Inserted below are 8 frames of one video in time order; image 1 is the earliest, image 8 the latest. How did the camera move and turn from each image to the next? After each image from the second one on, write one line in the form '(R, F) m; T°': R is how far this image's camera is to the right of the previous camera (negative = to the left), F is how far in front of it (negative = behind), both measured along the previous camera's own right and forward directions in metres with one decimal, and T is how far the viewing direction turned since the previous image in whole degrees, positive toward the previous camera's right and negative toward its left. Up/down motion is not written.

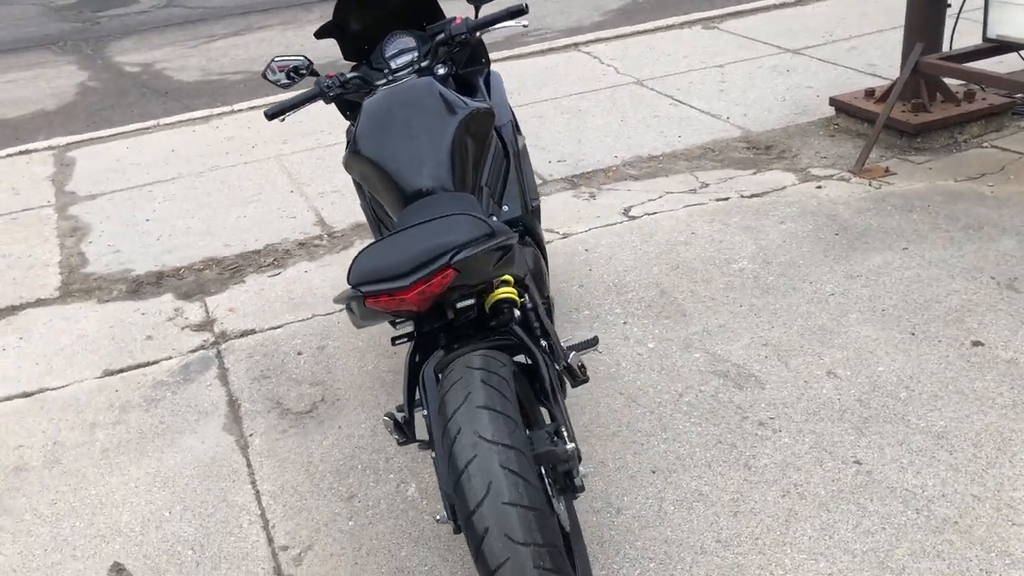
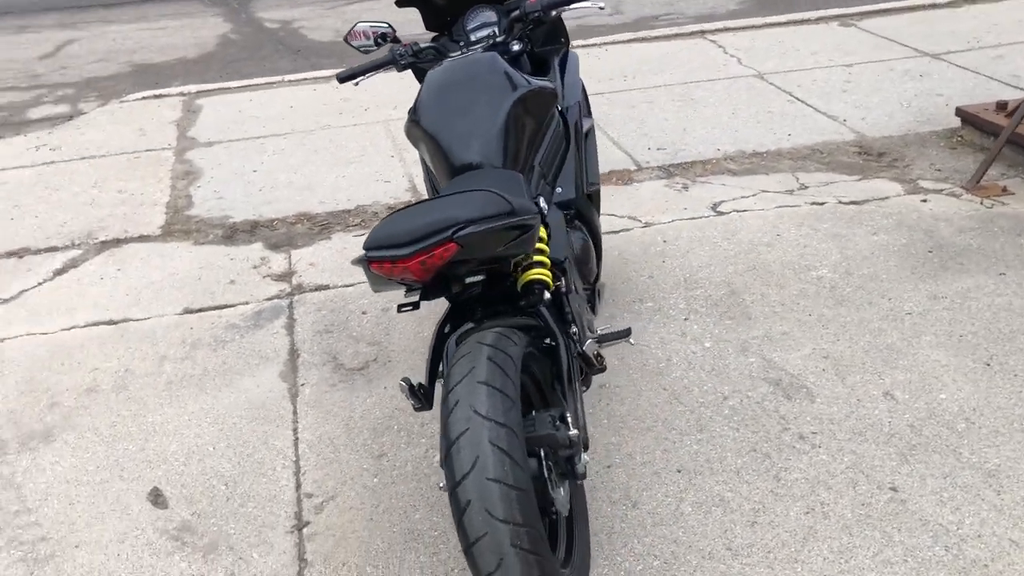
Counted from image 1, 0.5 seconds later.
(+0.3, 0.0) m; -8°
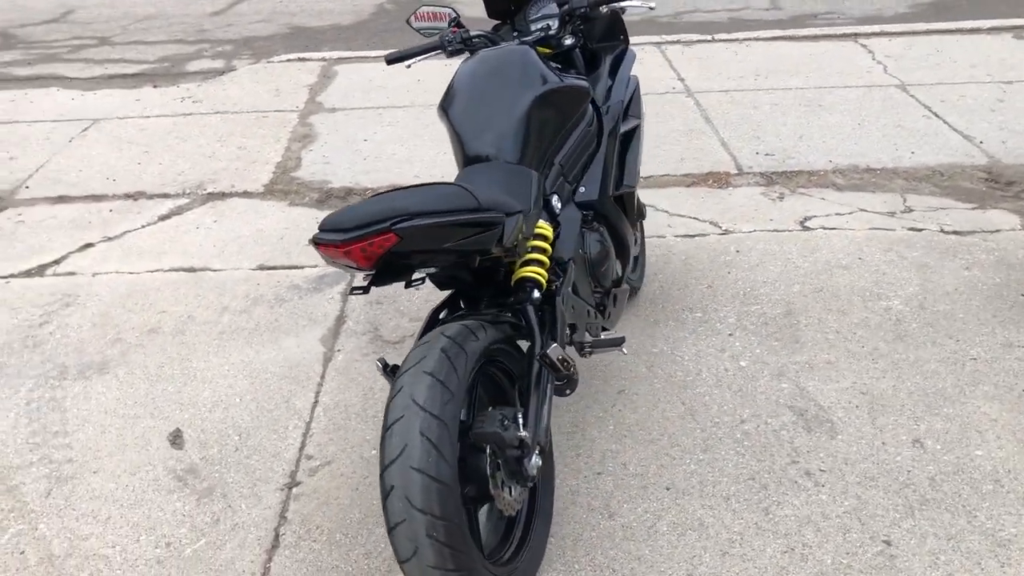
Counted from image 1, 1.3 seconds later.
(+0.5, 0.0) m; -10°
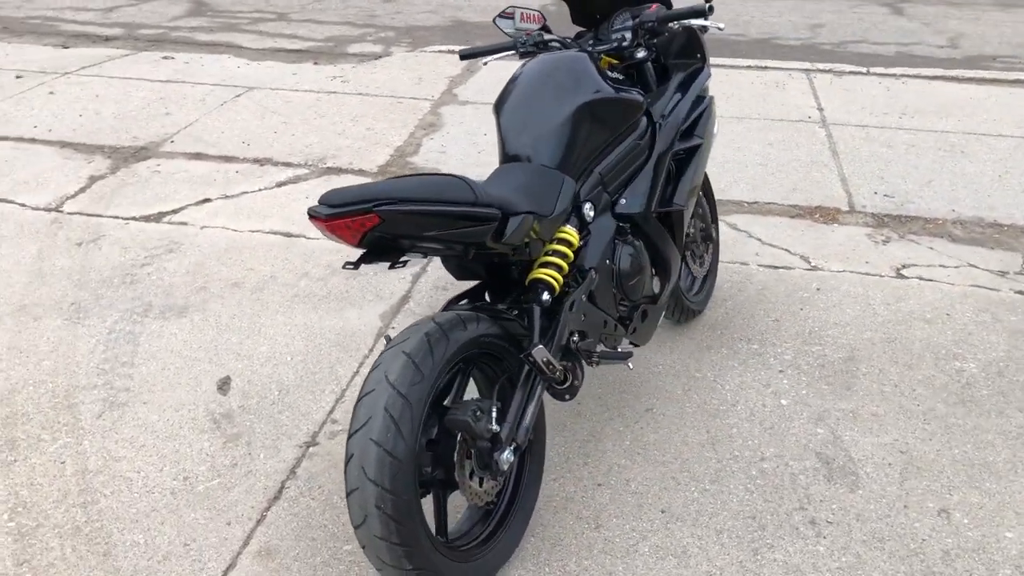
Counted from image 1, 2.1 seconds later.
(+0.4, 0.0) m; -10°
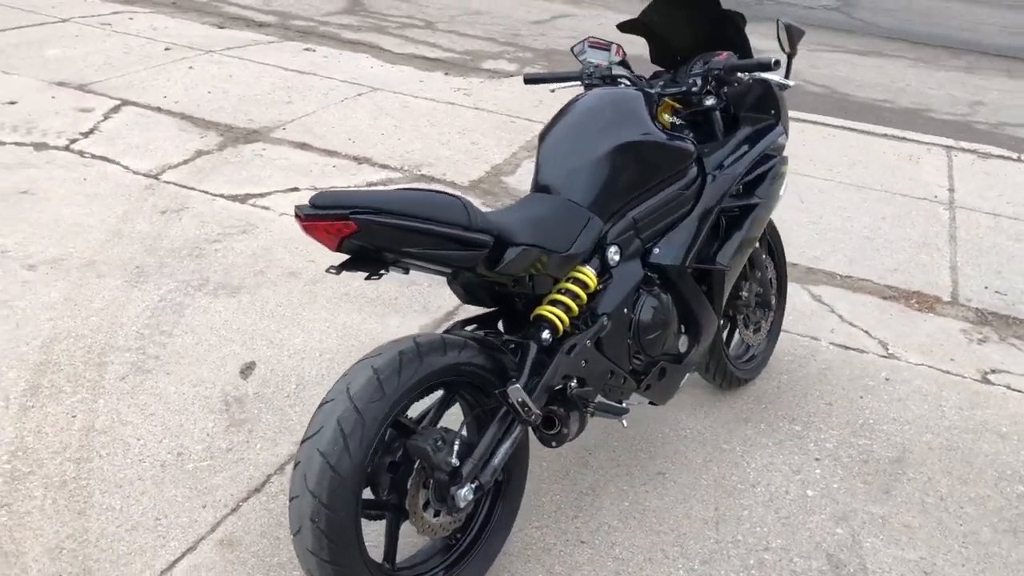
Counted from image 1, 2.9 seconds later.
(+0.4, +0.1) m; -8°
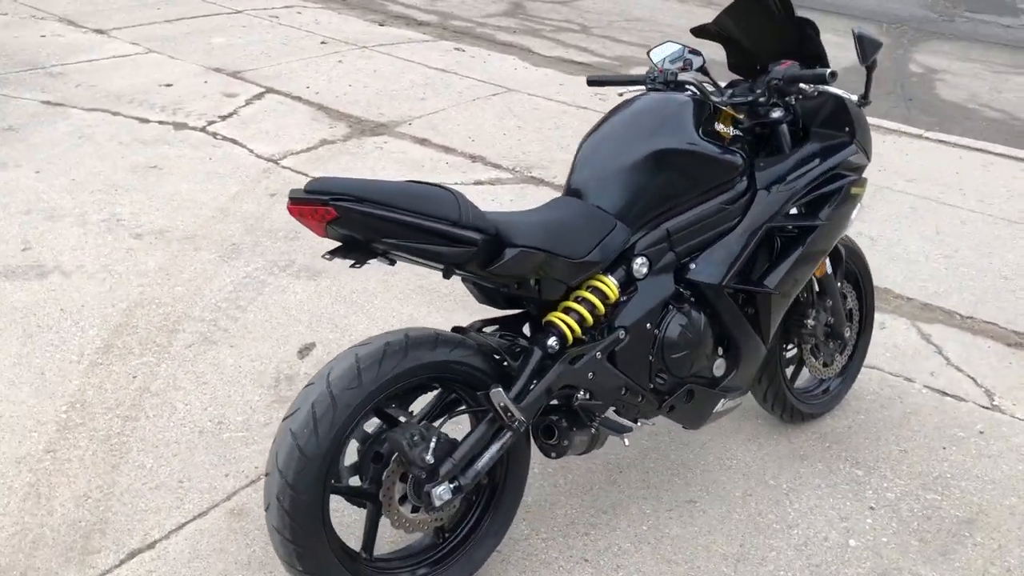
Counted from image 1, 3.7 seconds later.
(+0.4, +0.1) m; -11°
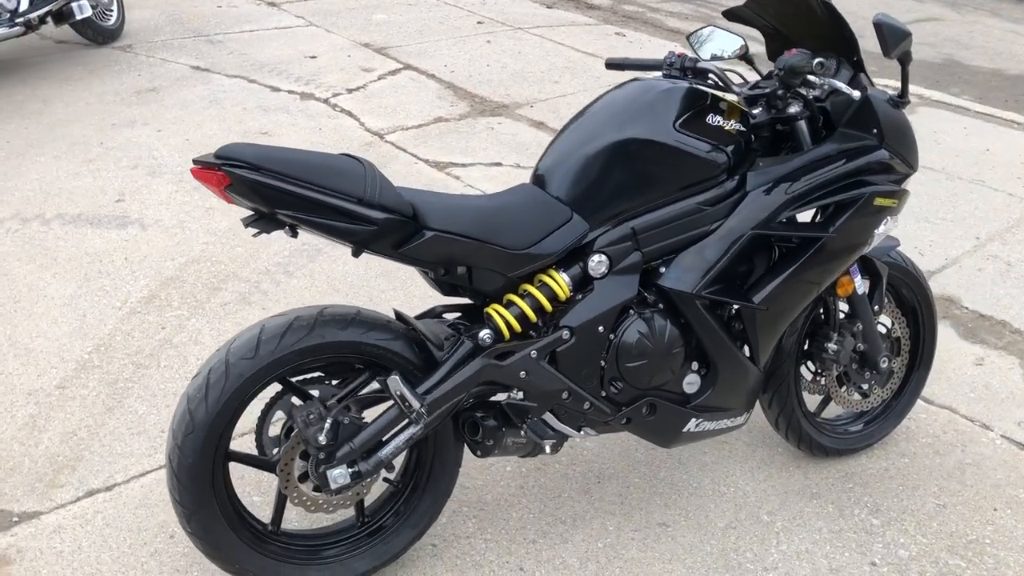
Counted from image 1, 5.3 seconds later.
(+0.7, +0.2) m; -13°
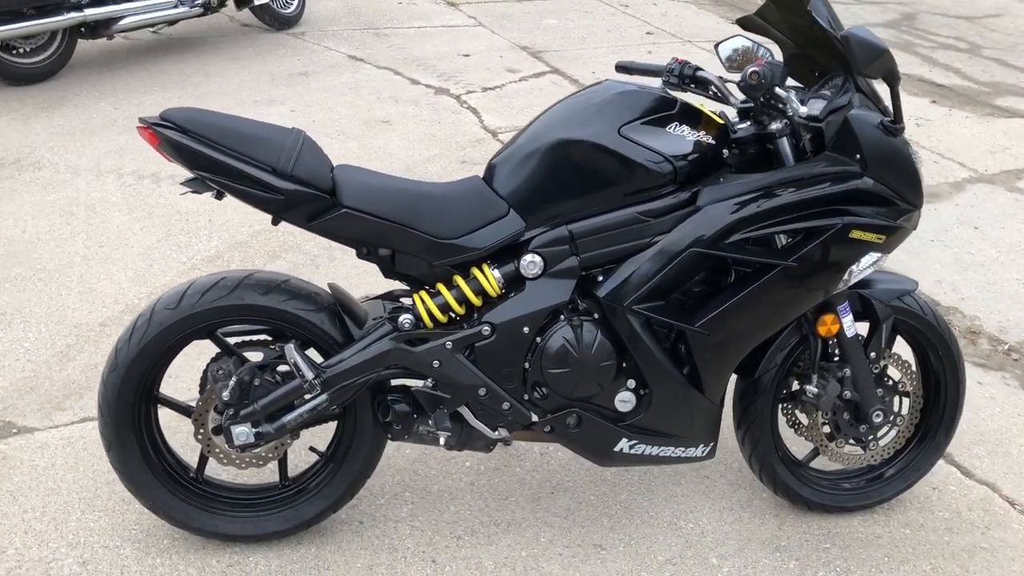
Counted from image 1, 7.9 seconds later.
(+0.7, +0.1) m; -13°
